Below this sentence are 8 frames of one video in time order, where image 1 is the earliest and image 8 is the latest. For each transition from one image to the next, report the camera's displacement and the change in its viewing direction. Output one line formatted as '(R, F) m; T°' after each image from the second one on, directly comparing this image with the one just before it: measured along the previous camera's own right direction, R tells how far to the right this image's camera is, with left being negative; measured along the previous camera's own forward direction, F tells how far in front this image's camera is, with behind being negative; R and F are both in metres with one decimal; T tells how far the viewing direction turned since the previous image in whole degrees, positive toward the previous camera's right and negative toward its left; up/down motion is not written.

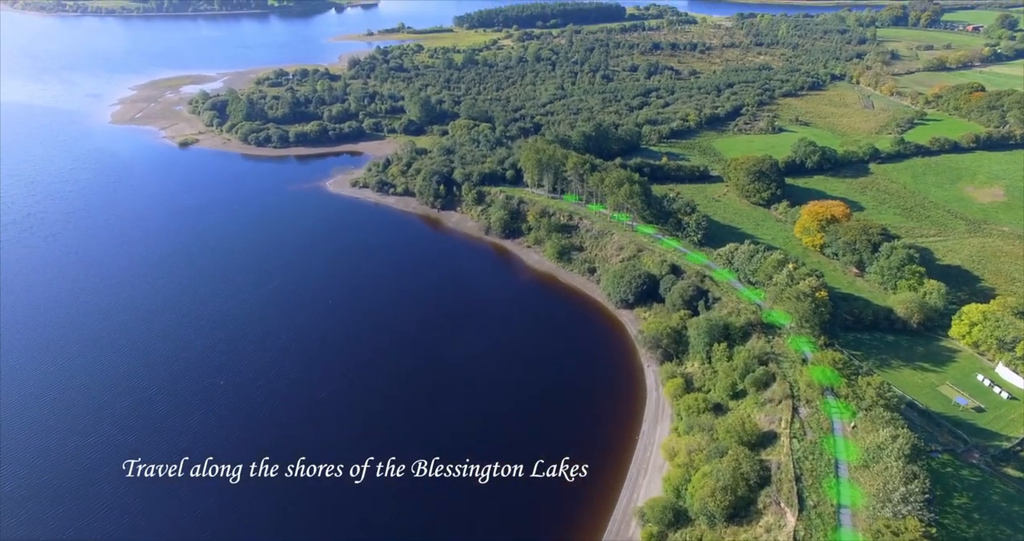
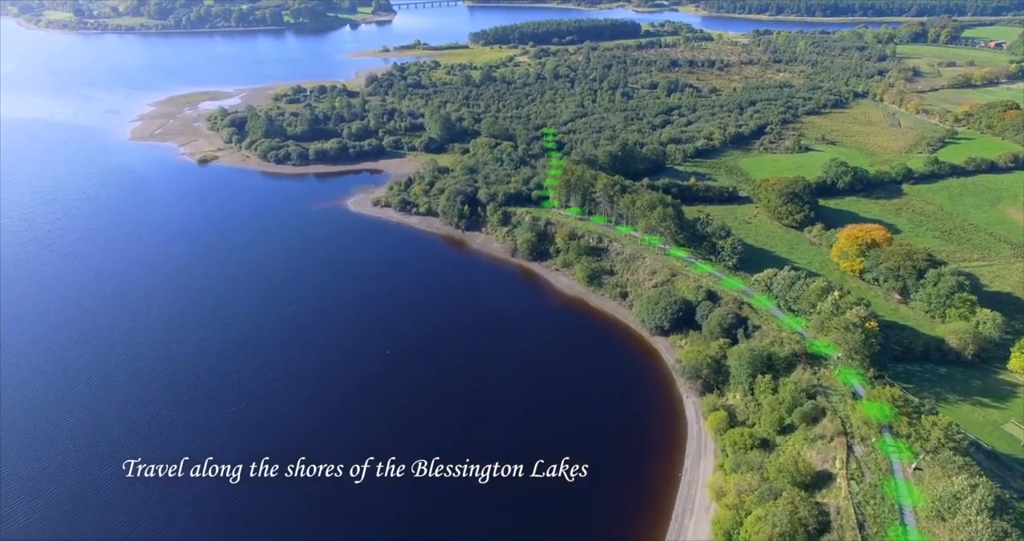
(-2.1, +1.3) m; -1°
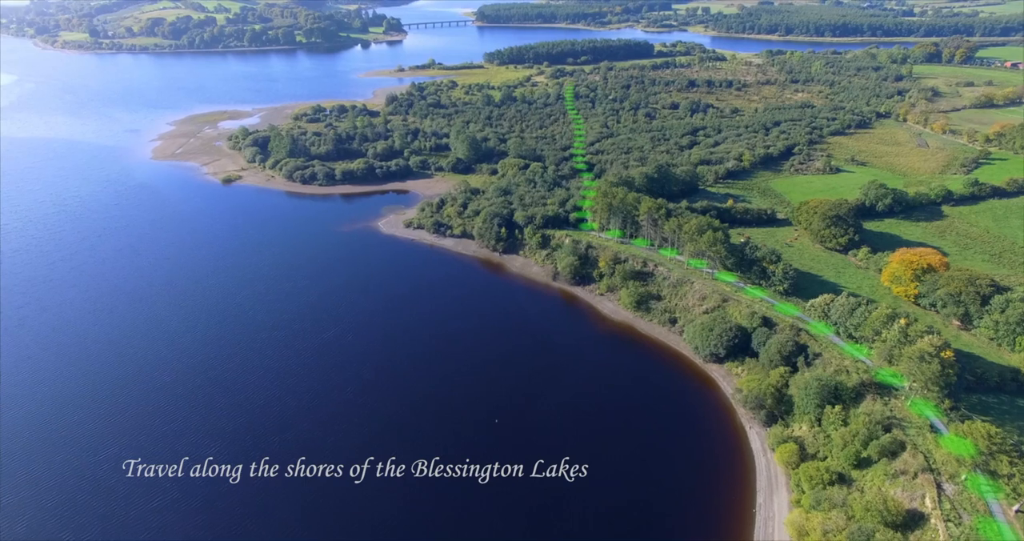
(-4.5, +1.0) m; 0°
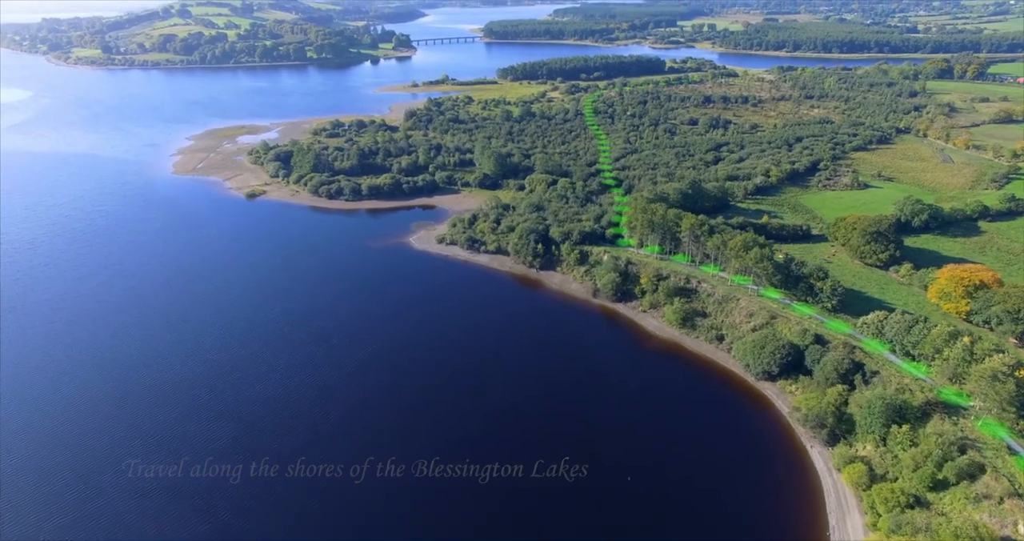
(-4.5, +0.5) m; 0°
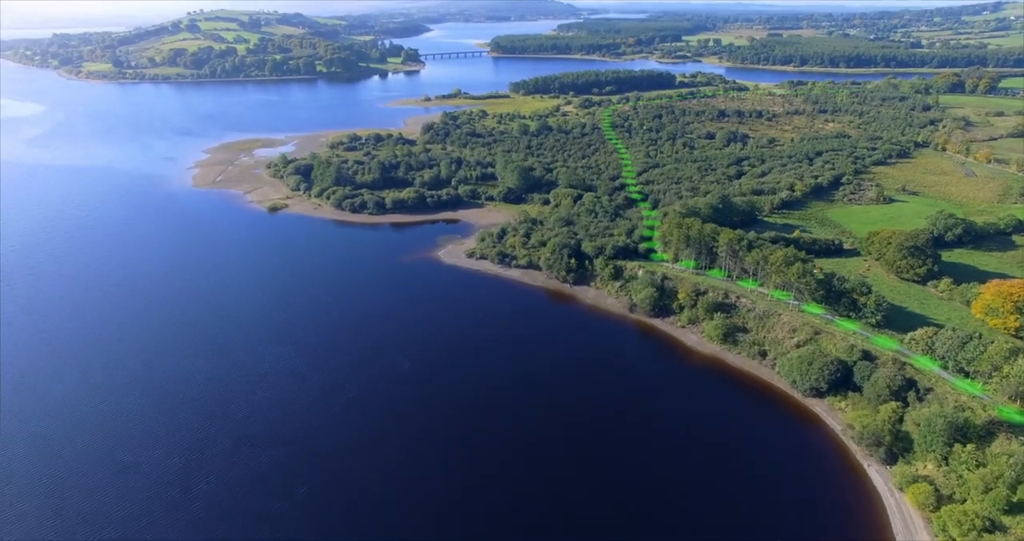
(-4.1, +0.5) m; 0°
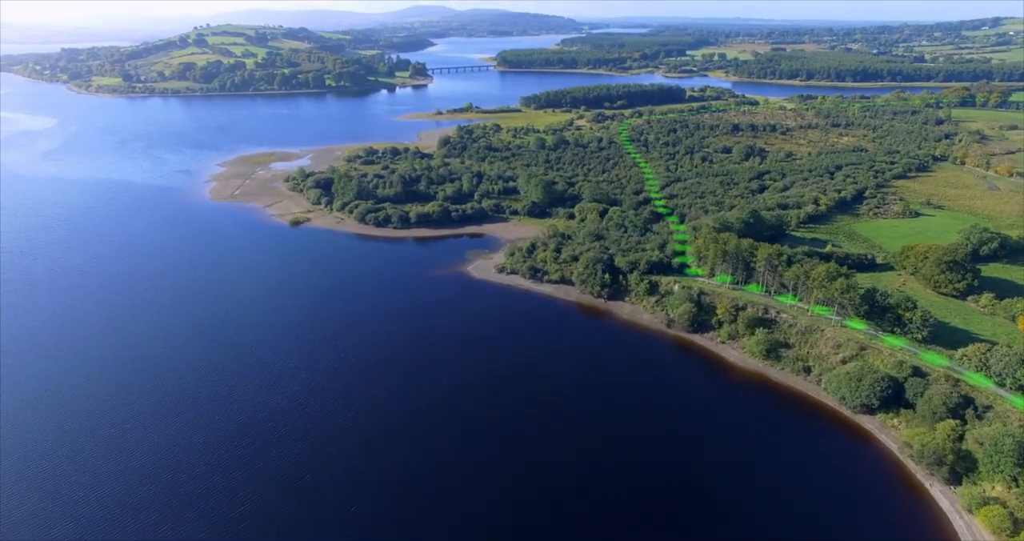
(-4.2, +0.5) m; 0°
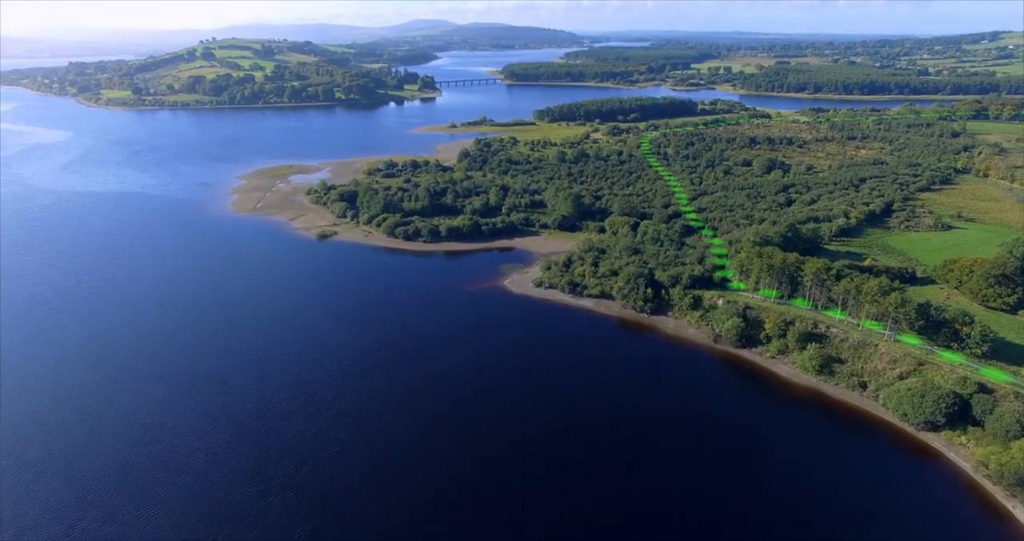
(-5.3, +0.6) m; 0°
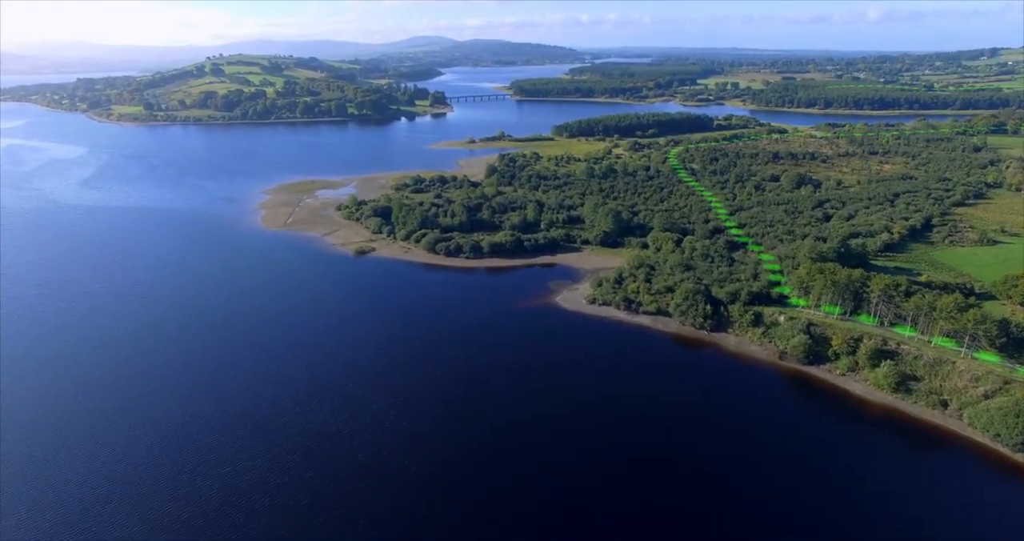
(-7.4, +1.0) m; 0°
